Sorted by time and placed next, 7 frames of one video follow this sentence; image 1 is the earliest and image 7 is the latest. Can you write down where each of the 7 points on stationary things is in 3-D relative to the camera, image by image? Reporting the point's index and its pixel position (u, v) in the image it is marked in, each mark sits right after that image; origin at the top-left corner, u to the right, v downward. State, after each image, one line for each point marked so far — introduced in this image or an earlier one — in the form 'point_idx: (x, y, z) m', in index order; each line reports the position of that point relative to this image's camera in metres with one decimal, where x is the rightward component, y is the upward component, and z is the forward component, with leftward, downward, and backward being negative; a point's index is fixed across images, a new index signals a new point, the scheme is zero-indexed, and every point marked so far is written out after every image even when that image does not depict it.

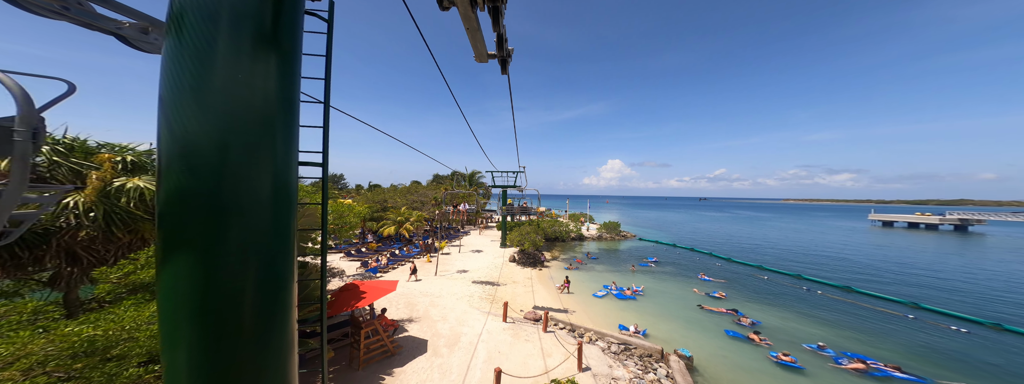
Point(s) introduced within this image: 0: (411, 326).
0: (-4.4, -5.8, +10.9) m
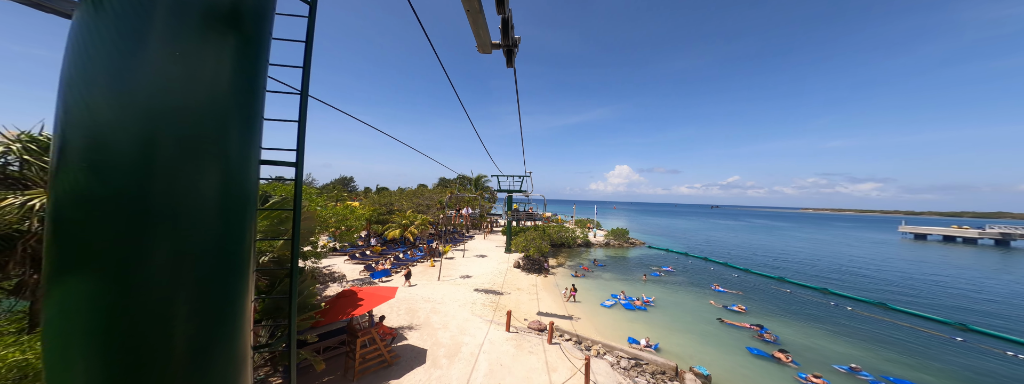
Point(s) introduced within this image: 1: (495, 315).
0: (-4.2, -5.9, +10.6) m
1: (-1.0, -6.5, +13.5) m
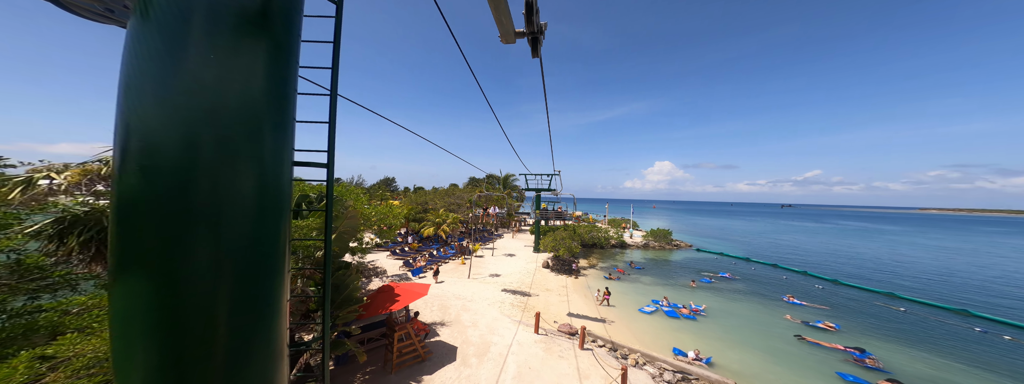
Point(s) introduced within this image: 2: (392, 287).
0: (-3.0, -5.9, +10.8) m
1: (+0.6, -6.5, +13.3) m
2: (-4.7, -3.6, +9.6) m
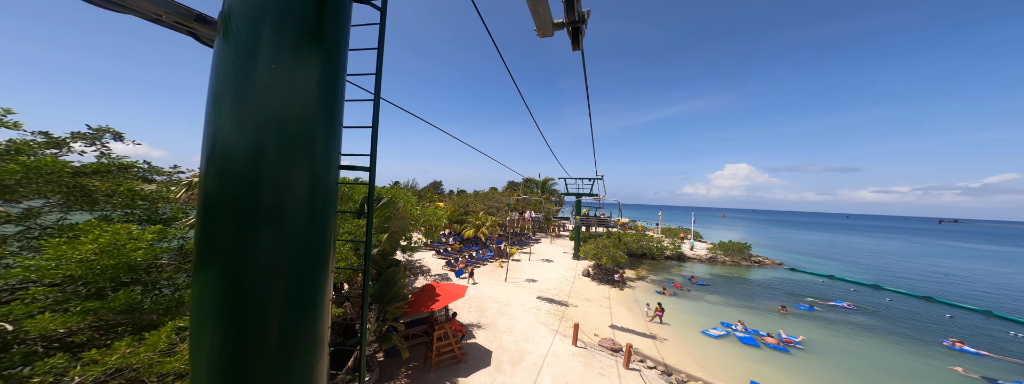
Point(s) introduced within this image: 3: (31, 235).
0: (-1.5, -6.0, +11.0) m
1: (+2.5, -6.7, +12.8) m
2: (-3.3, -3.7, +10.1) m
3: (-8.4, -0.8, +4.4) m
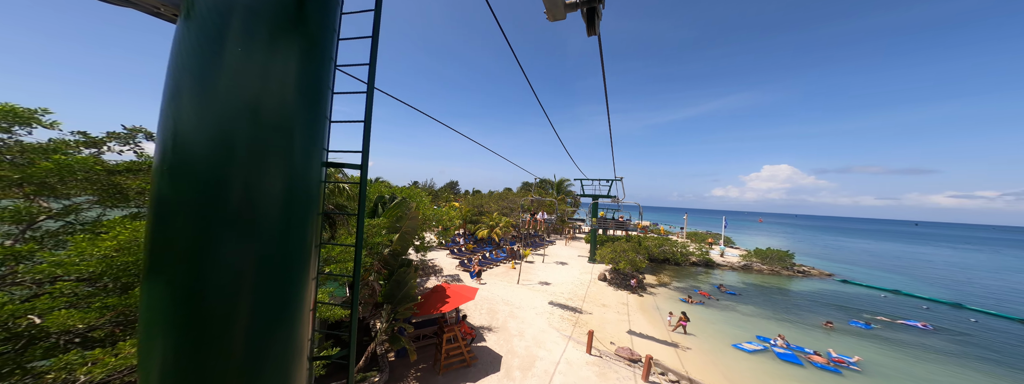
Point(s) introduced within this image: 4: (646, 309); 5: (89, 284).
0: (-1.0, -6.0, +10.8) m
1: (+3.1, -6.7, +12.2) m
2: (-2.8, -3.7, +10.0) m
3: (-8.4, -0.7, +4.8) m
4: (+9.4, -8.1, +17.5) m
5: (-7.9, -1.7, +4.8) m
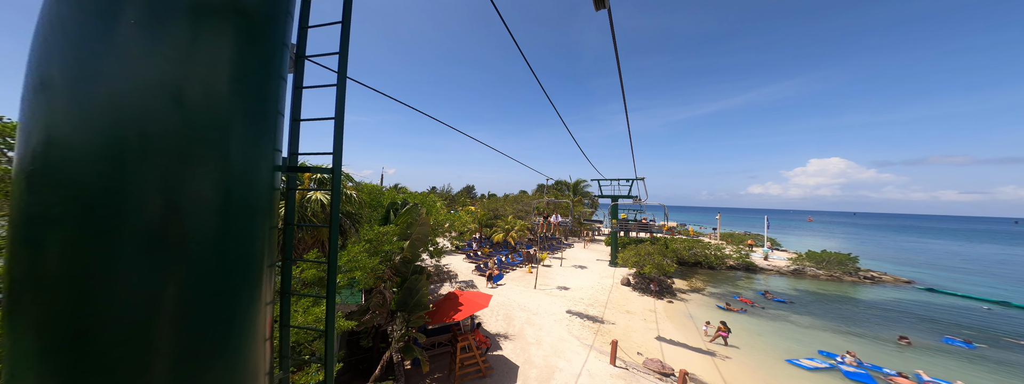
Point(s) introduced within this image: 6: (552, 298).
0: (-0.2, -6.0, +10.2) m
1: (+4.0, -6.6, +11.3) m
2: (-2.2, -3.8, +9.7) m
3: (-8.3, -0.8, +5.1) m
4: (+10.8, -8.0, +16.0) m
5: (-7.8, -1.8, +5.1) m
6: (+3.0, -6.7, +16.1) m
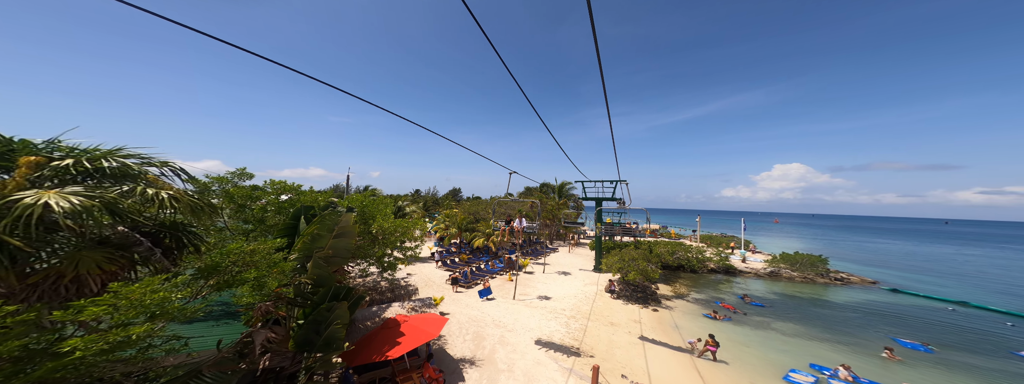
0: (-1.3, -6.1, +8.9) m
1: (+2.8, -6.7, +10.2) m
2: (-3.3, -3.8, +8.3) m
3: (-9.0, -0.8, +3.4) m
4: (+9.4, -8.1, +15.3) m
5: (-8.6, -1.8, +3.3) m
6: (+1.5, -6.9, +14.9) m
